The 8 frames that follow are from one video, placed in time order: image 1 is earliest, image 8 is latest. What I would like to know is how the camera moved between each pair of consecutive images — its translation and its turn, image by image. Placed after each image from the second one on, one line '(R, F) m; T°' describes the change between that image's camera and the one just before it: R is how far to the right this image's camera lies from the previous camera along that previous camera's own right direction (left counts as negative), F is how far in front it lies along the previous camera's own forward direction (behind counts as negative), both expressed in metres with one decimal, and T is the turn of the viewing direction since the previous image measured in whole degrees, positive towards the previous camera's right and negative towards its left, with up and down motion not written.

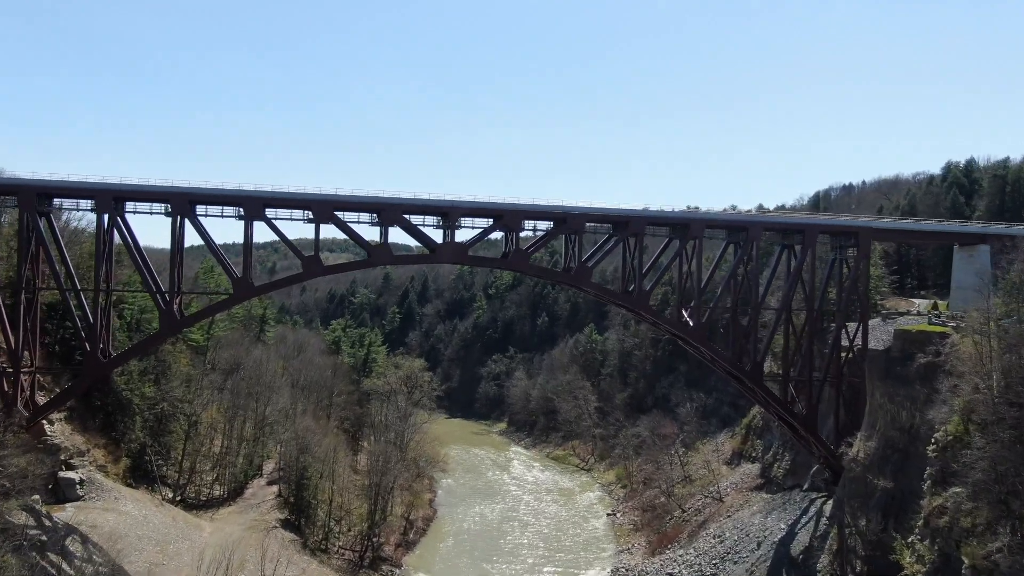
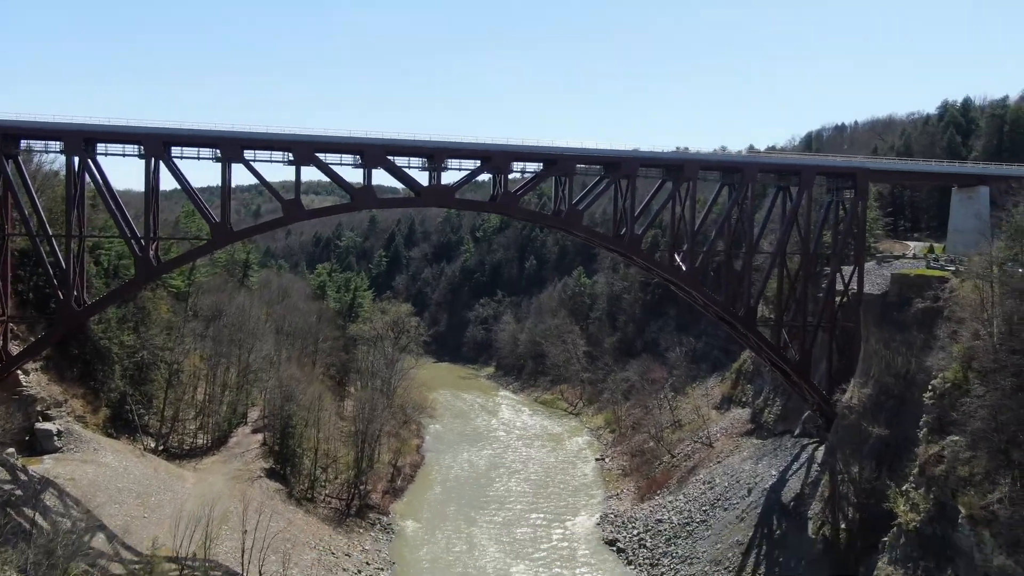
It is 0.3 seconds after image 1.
(0.0, +0.7) m; +1°
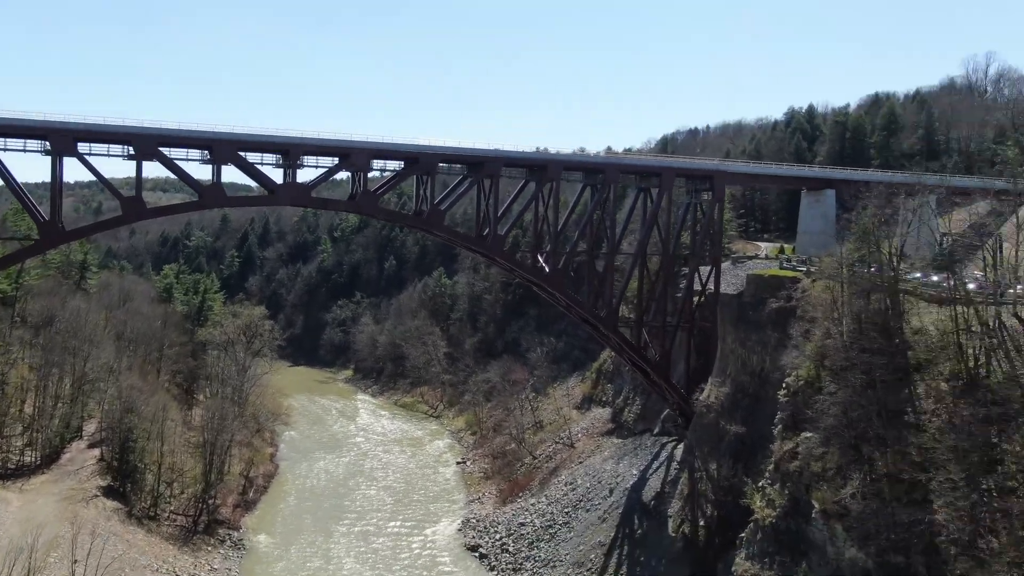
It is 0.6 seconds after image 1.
(0.0, +0.6) m; +9°
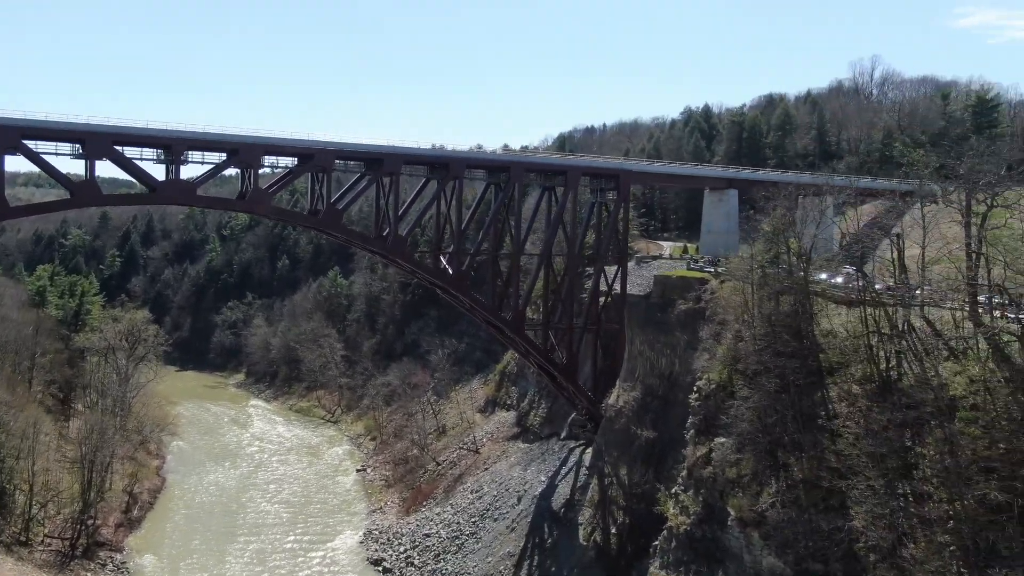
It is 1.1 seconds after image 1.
(-0.2, +0.8) m; +6°
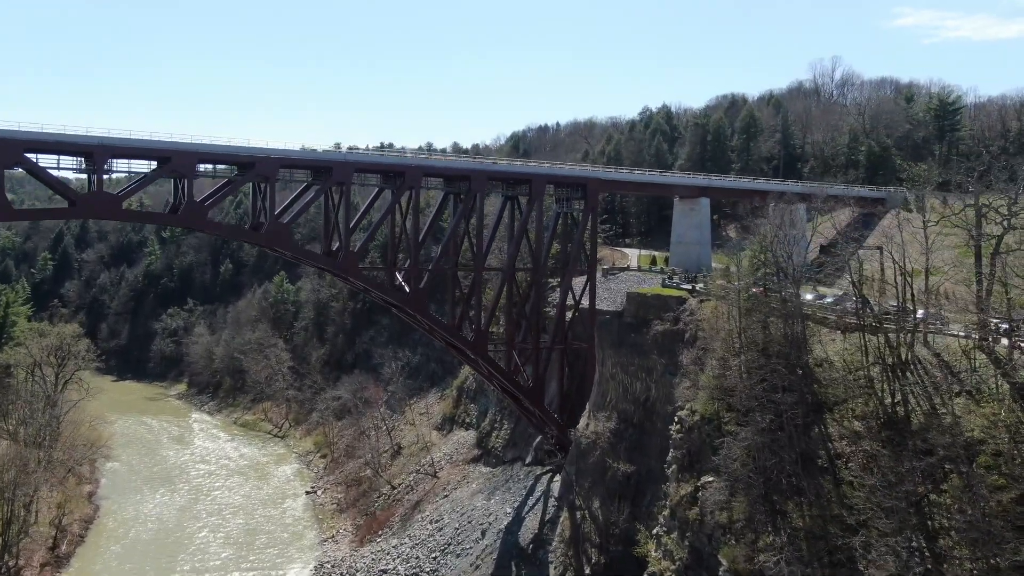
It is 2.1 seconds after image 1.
(-0.3, +1.7) m; +3°
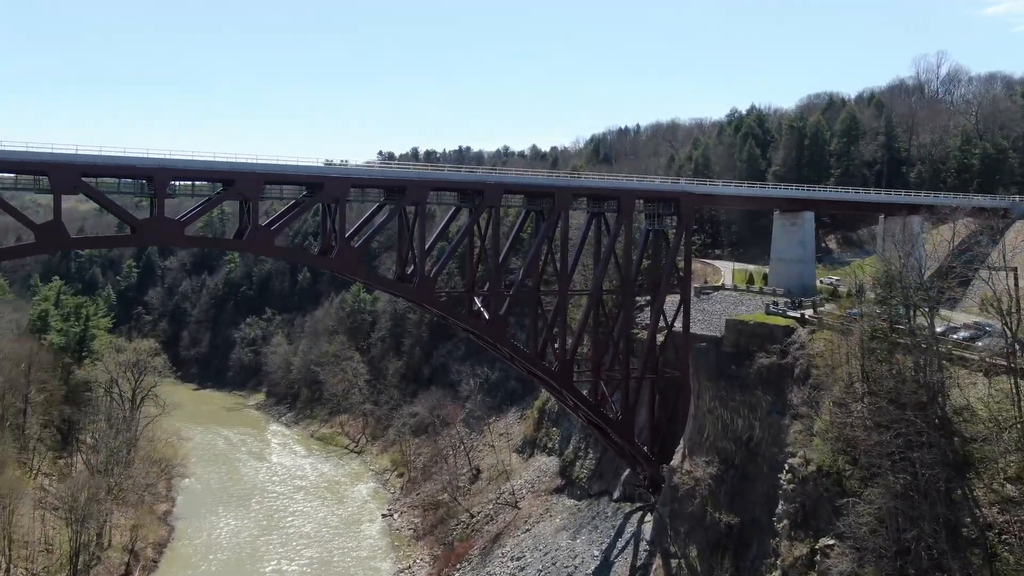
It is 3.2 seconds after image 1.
(-0.2, +1.6) m; -5°
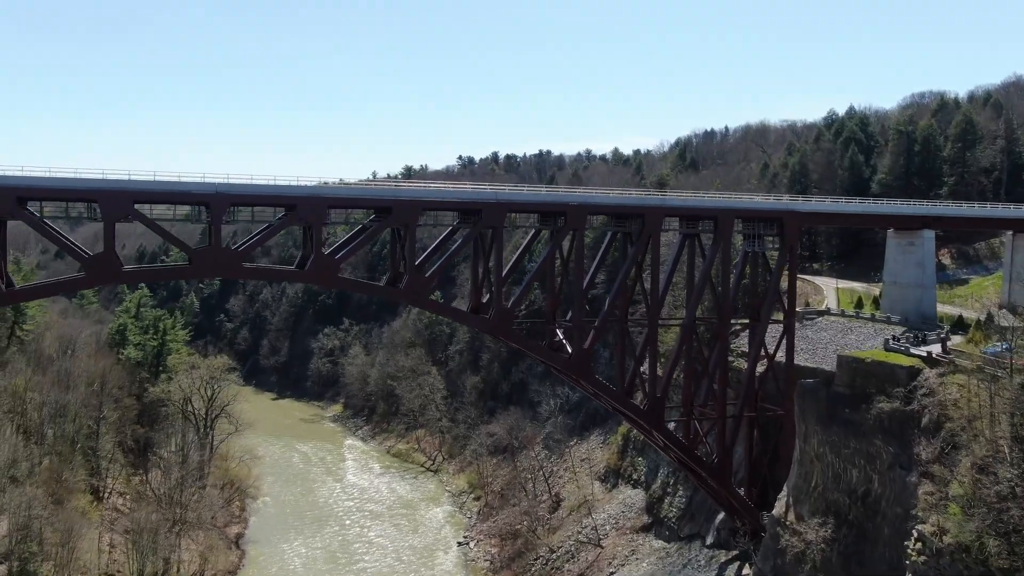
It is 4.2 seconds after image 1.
(-0.1, +1.7) m; -5°
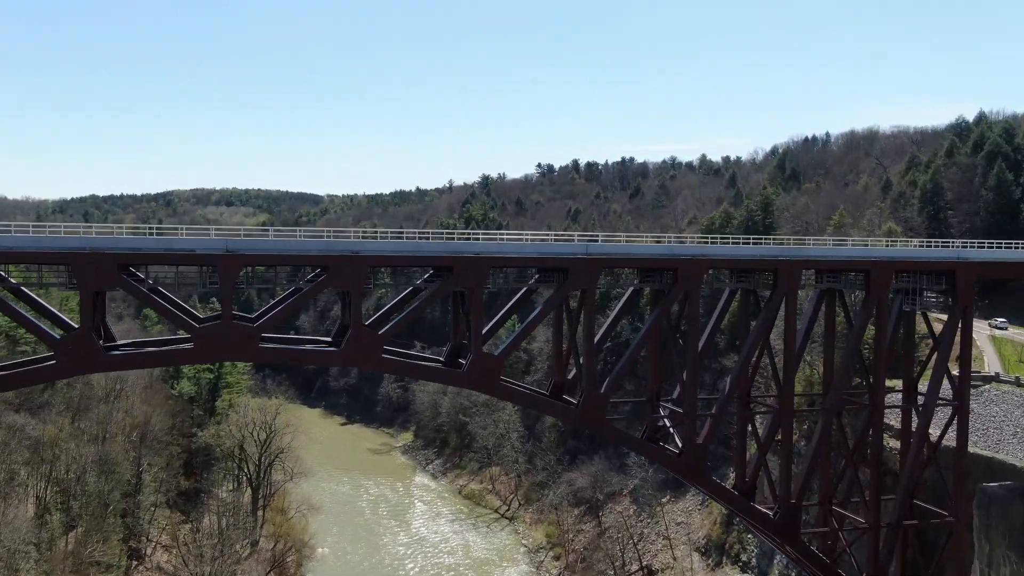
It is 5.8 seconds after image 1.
(-0.2, +3.7) m; -5°
